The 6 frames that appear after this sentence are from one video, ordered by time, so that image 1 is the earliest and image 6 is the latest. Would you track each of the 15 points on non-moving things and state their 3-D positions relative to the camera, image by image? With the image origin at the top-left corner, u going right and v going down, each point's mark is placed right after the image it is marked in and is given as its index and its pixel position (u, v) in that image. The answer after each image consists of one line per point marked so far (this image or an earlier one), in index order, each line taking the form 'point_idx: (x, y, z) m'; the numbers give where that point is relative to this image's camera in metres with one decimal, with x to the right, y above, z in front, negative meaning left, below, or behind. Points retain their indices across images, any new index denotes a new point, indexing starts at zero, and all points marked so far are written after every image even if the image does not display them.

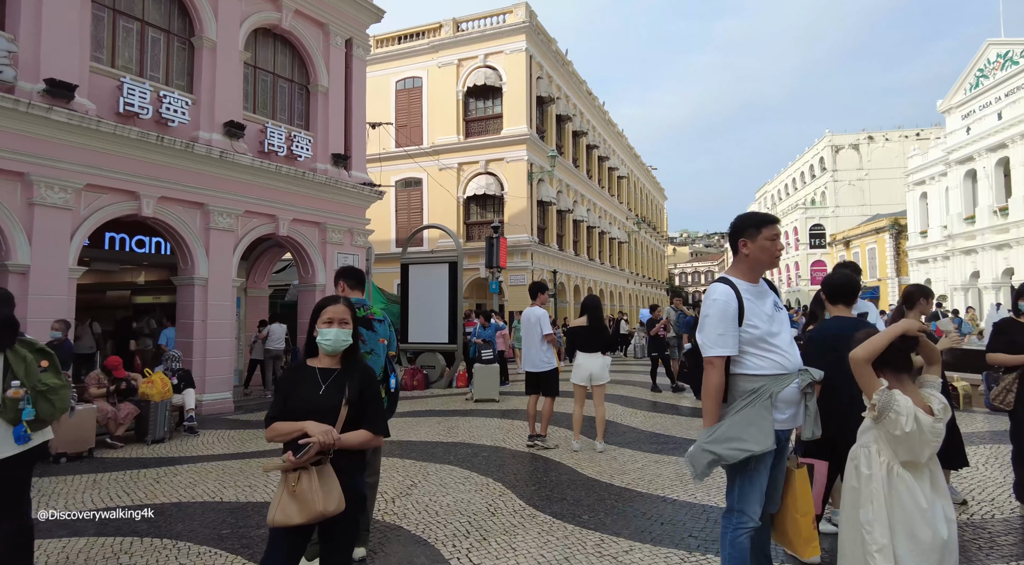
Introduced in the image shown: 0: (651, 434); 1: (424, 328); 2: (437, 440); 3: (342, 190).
0: (+1.7, -1.9, +7.4) m
1: (-1.9, -1.0, +12.8) m
2: (-0.9, -1.9, +7.3) m
3: (-3.6, +2.0, +12.9) m
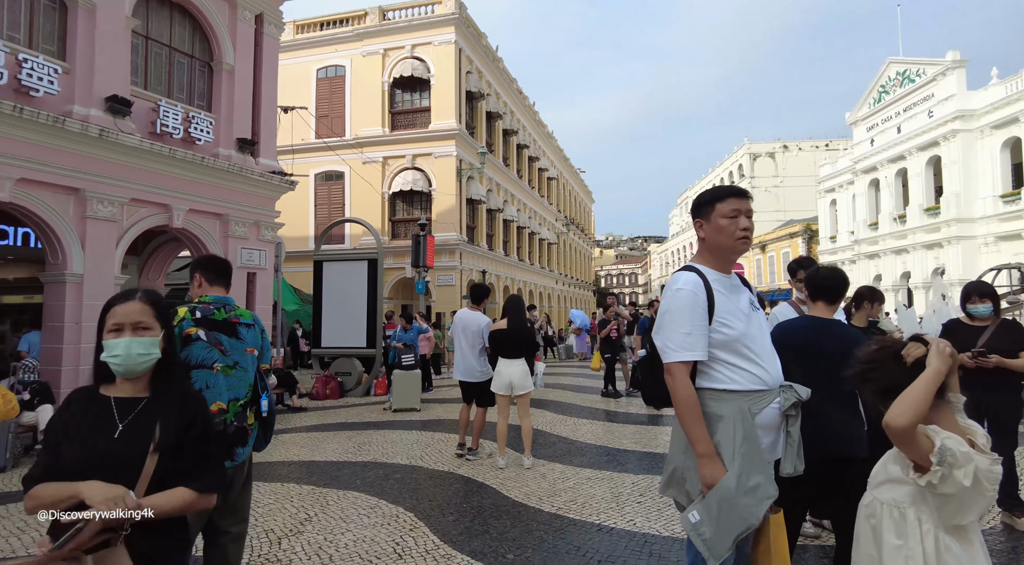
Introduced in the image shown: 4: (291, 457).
0: (+0.8, -1.8, +6.8) m
1: (-3.4, -1.0, +11.8) m
2: (-1.8, -1.9, +6.5) m
3: (-5.1, +2.0, +11.6) m
4: (-2.4, -1.9, +6.7) m
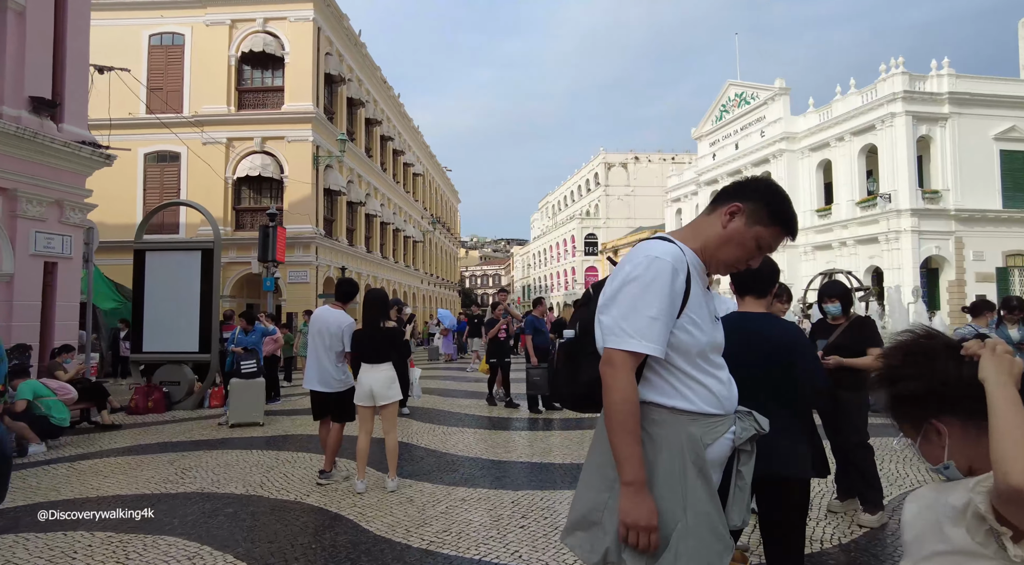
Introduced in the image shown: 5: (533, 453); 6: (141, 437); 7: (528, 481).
0: (-0.6, -1.8, +6.1) m
1: (-5.8, -0.9, +10.0) m
2: (-3.1, -1.8, +5.2) m
3: (-7.4, +2.1, +9.5) m
4: (-3.7, -1.8, +5.3) m
5: (+0.2, -1.8, +6.4) m
6: (-4.6, -1.9, +7.6) m
7: (+0.1, -1.7, +5.3) m
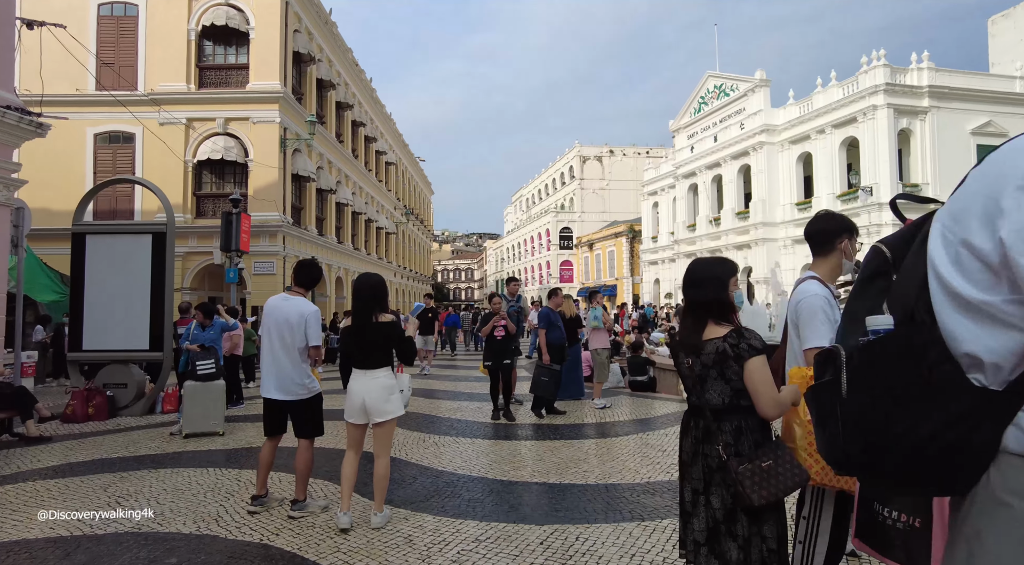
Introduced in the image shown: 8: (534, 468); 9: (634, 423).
0: (-0.5, -1.7, +5.1) m
1: (-5.8, -0.7, +8.7) m
2: (-2.9, -1.7, +4.1) m
3: (-7.4, +2.3, +8.1) m
4: (-3.6, -1.7, +4.1) m
5: (+0.3, -1.7, +5.4) m
6: (-4.6, -1.8, +6.3) m
7: (+0.3, -1.6, +4.3) m
8: (+0.2, -1.7, +5.5) m
9: (+1.6, -1.8, +7.8) m
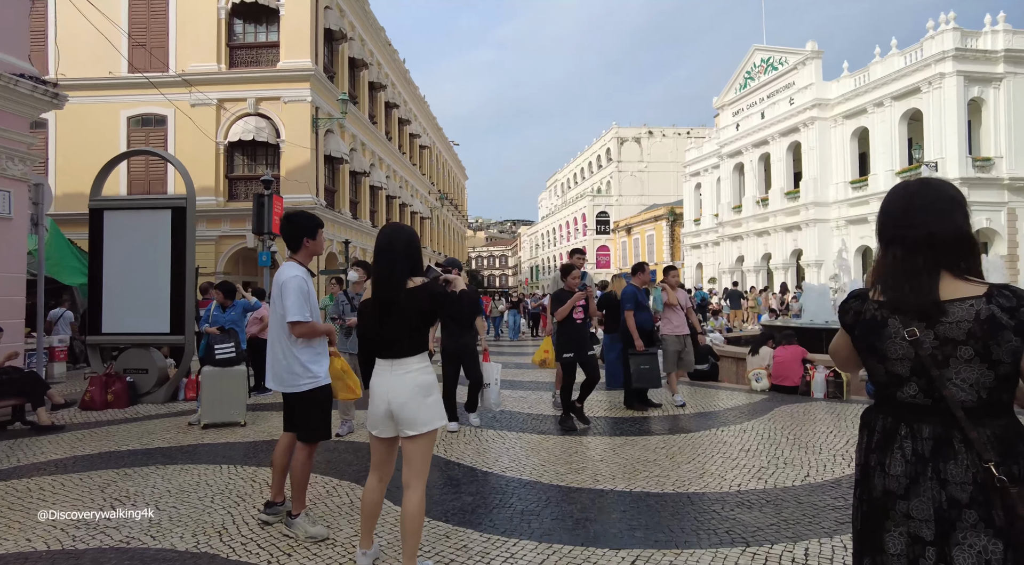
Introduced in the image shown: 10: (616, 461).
0: (-0.1, -1.4, +4.3) m
1: (-5.2, -0.4, +8.2) m
2: (-2.5, -1.5, +3.4) m
3: (-6.8, +2.6, +7.6) m
4: (-3.2, -1.5, +3.5) m
5: (+0.7, -1.4, +4.5) m
6: (-4.1, -1.5, +5.8) m
7: (+0.6, -1.4, +3.4) m
8: (+0.6, -1.4, +4.6) m
9: (+2.1, -1.5, +6.8) m
10: (+0.8, -1.4, +4.9) m
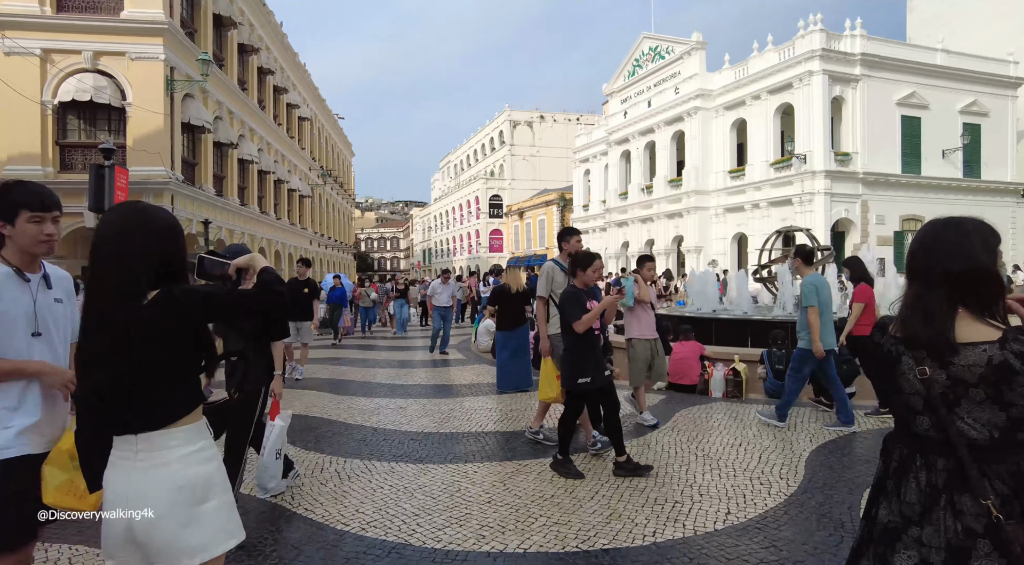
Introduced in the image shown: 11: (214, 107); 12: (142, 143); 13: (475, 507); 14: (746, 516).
0: (-0.8, -1.5, +3.3) m
1: (-6.6, -0.3, +6.2) m
2: (-3.1, -1.5, +1.9) m
3: (-8.1, +2.6, +5.2) m
4: (-3.8, -1.6, +1.9) m
5: (-0.1, -1.4, +3.6) m
6: (-5.0, -1.5, +4.0) m
7: (0.0, -1.4, +2.5) m
8: (-0.2, -1.4, +3.7) m
9: (+0.9, -1.4, +6.2) m
10: (0.0, -1.4, +4.0) m
11: (-9.9, +5.8, +20.0) m
12: (-9.9, +3.7, +16.1) m
13: (-0.2, -1.4, +3.9) m
14: (+1.4, -1.4, +3.7) m
